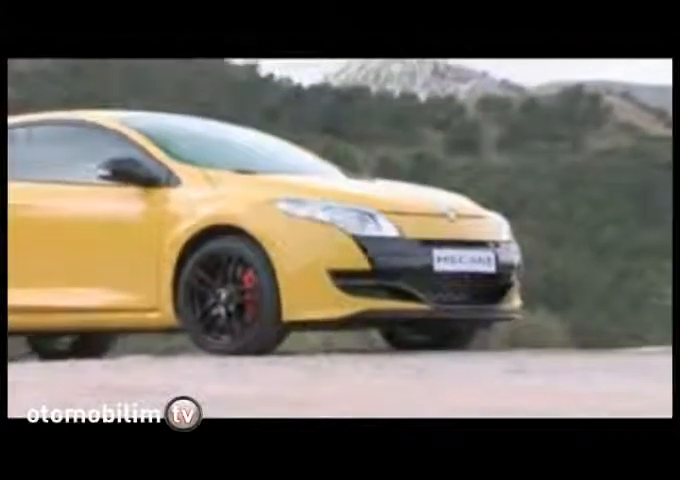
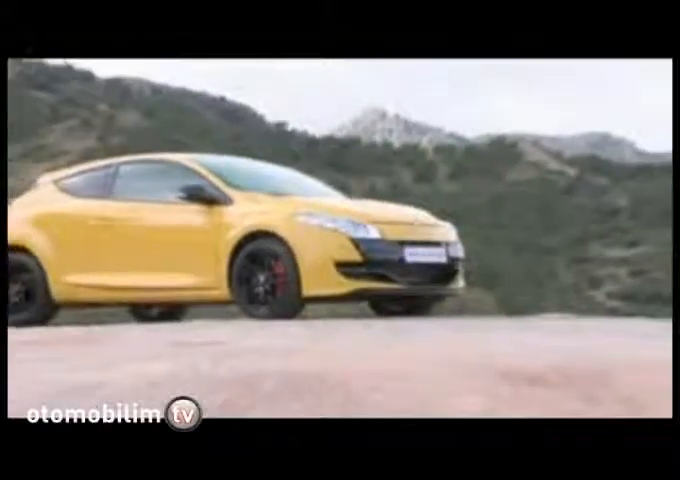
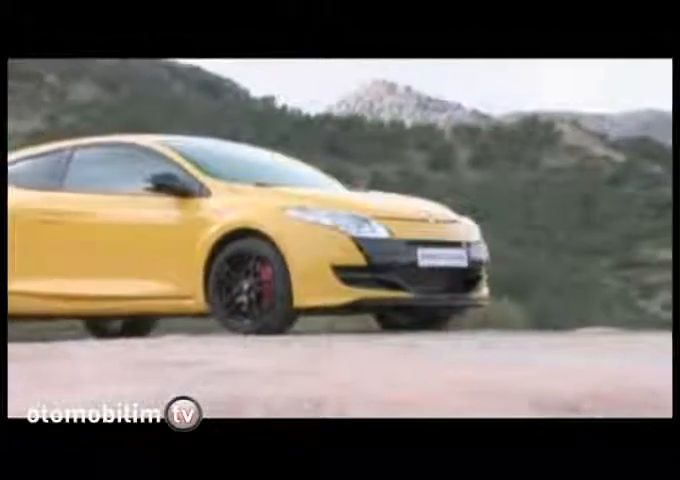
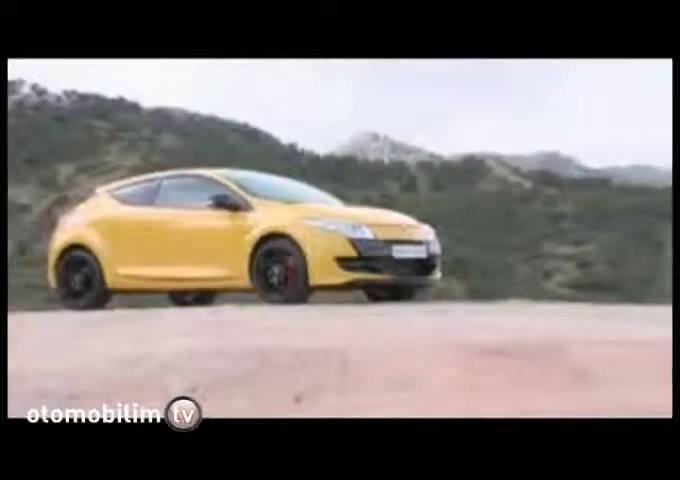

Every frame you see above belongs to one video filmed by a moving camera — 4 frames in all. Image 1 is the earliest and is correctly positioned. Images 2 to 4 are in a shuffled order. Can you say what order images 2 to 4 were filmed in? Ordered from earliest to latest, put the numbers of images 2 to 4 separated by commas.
3, 2, 4
